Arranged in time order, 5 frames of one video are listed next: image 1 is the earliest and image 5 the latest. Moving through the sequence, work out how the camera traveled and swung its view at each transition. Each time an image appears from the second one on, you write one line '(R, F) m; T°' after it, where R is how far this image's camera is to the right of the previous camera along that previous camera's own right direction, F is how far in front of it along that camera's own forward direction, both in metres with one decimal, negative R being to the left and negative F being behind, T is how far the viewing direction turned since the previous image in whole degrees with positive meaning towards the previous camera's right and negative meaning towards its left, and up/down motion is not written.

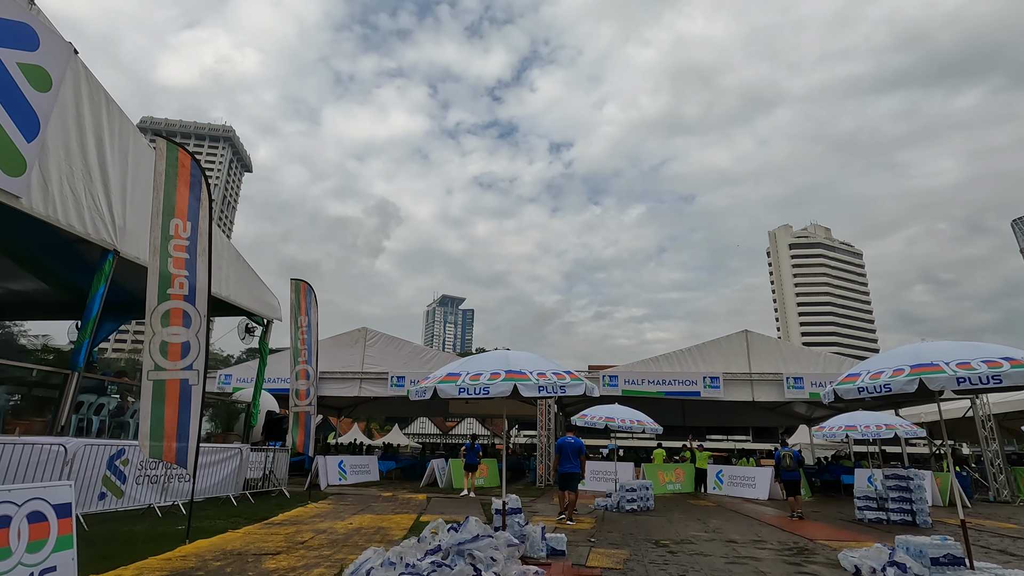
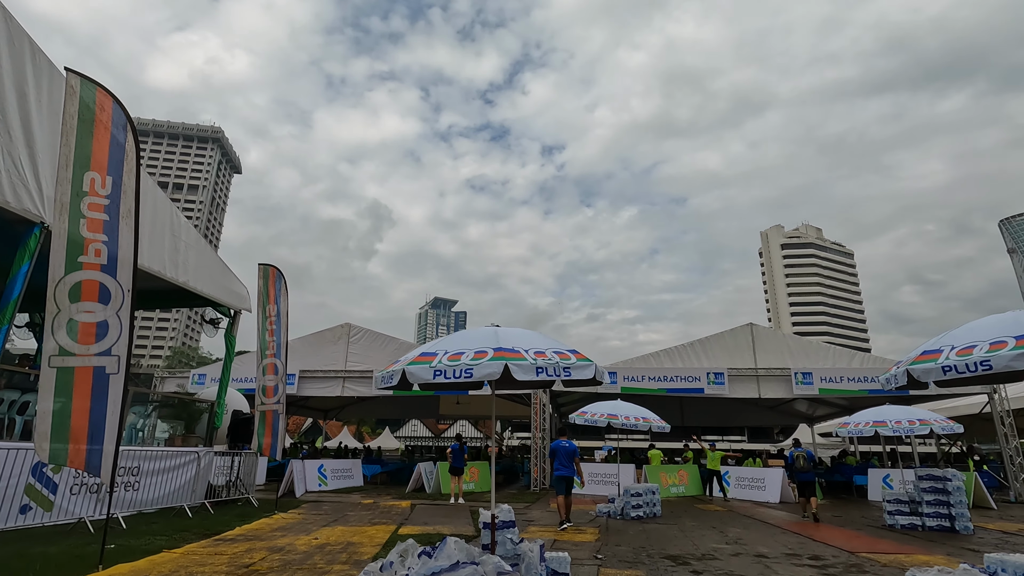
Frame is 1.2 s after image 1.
(0.0, +1.1) m; +1°
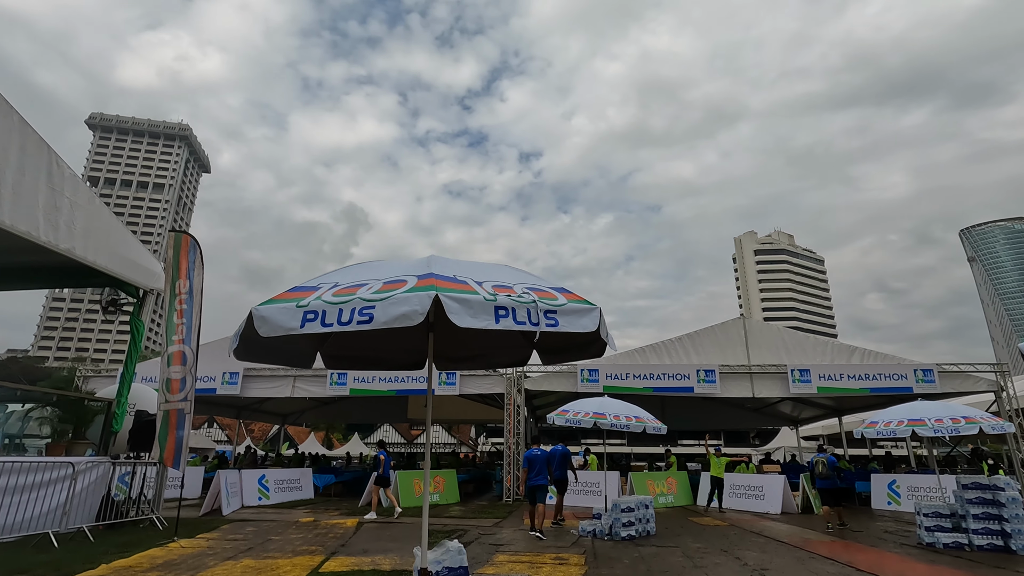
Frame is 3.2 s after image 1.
(+0.1, +1.7) m; +2°
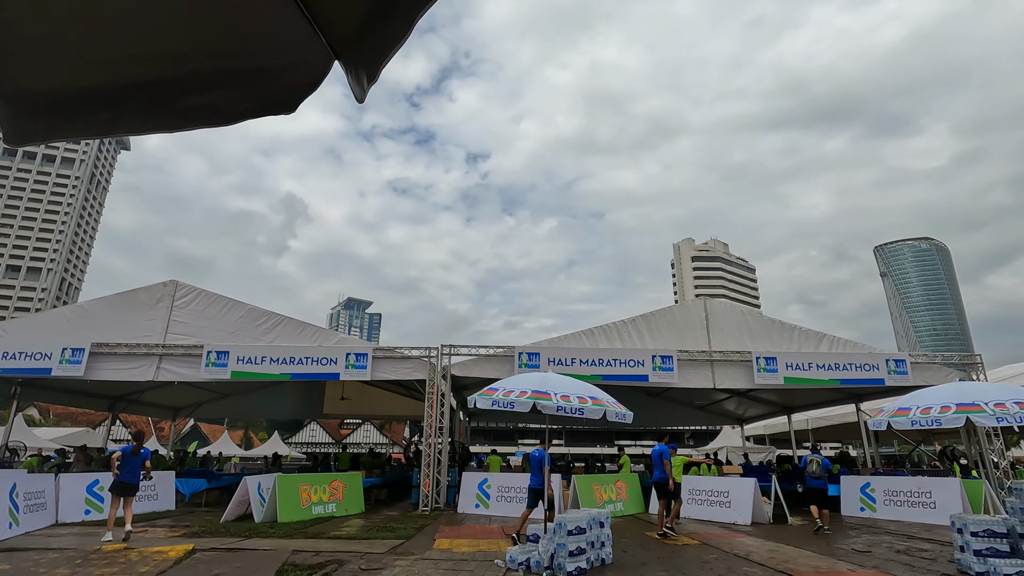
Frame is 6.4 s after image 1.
(+0.4, +2.6) m; +6°
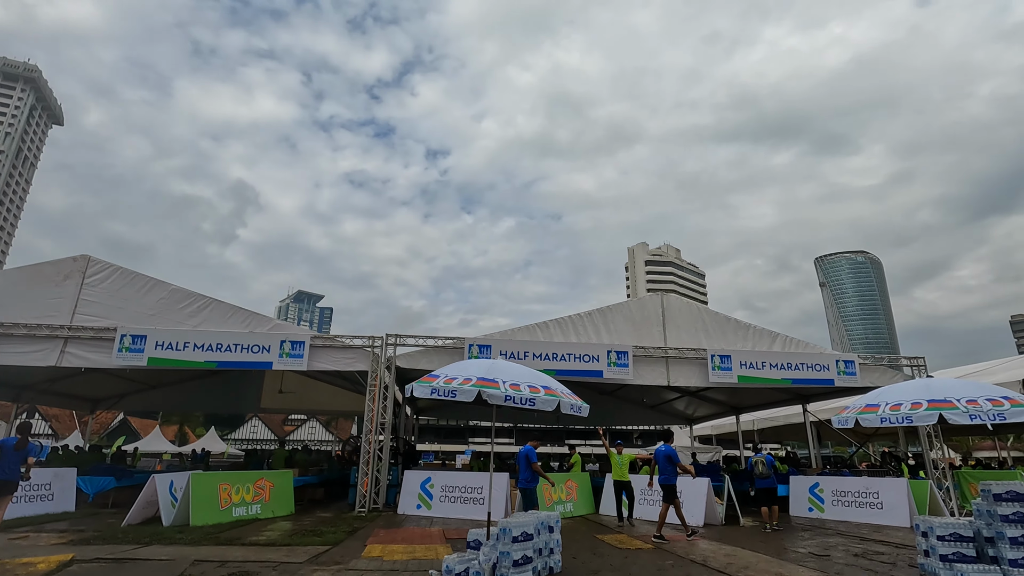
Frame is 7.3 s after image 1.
(+0.1, +0.7) m; +5°
